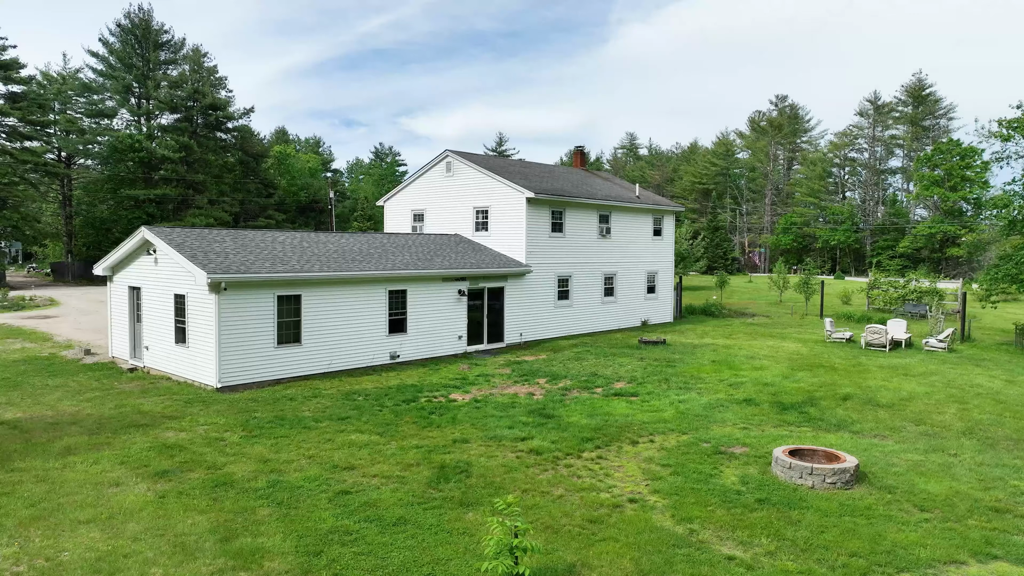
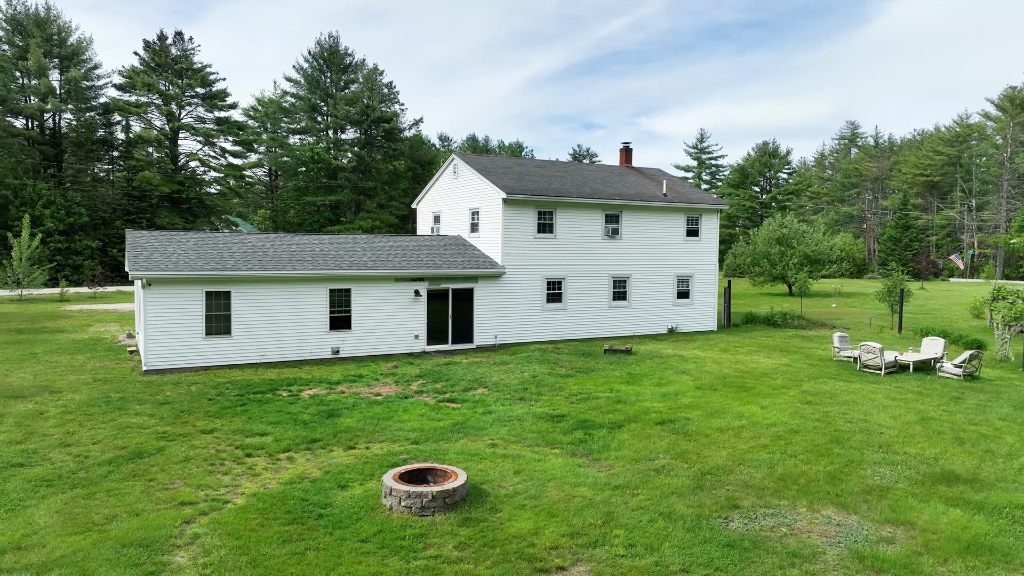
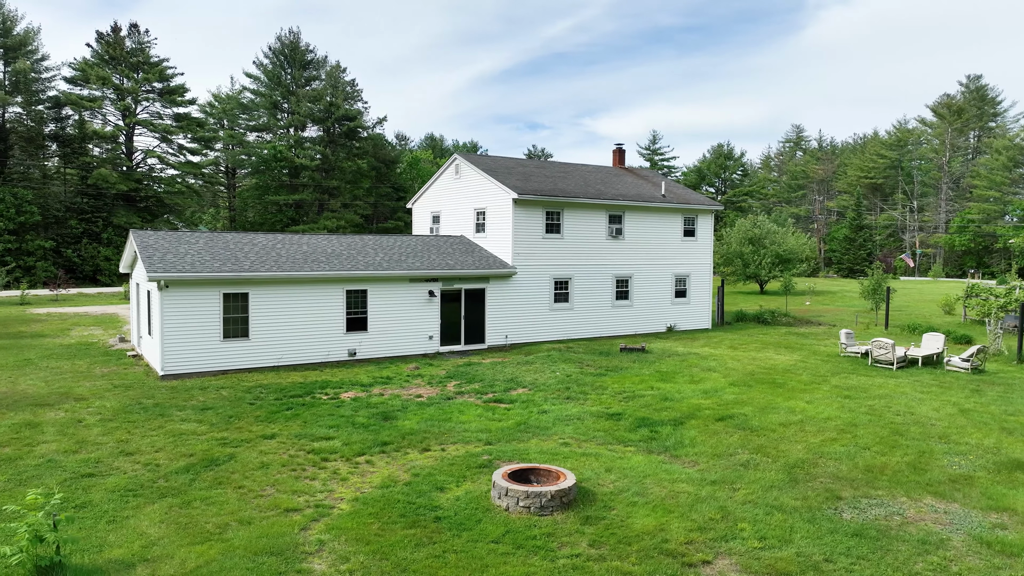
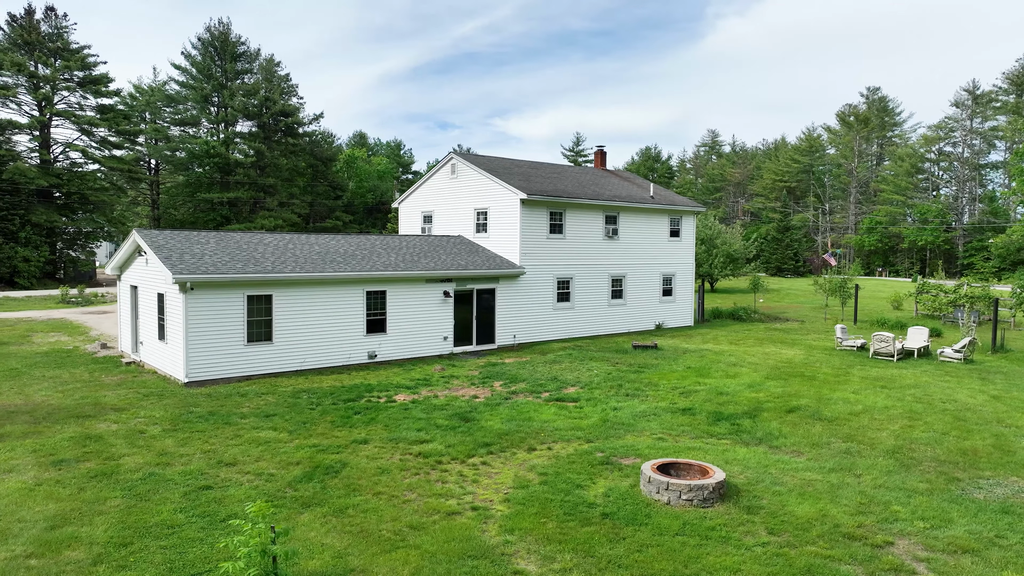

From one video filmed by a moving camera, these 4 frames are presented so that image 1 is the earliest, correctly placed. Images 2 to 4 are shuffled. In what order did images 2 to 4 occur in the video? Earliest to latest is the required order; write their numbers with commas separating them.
4, 3, 2
